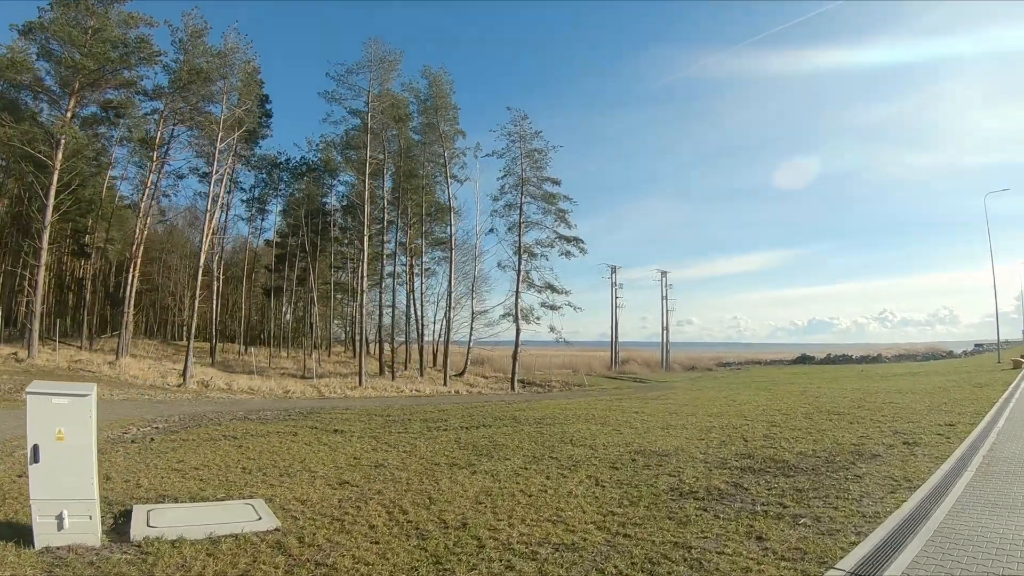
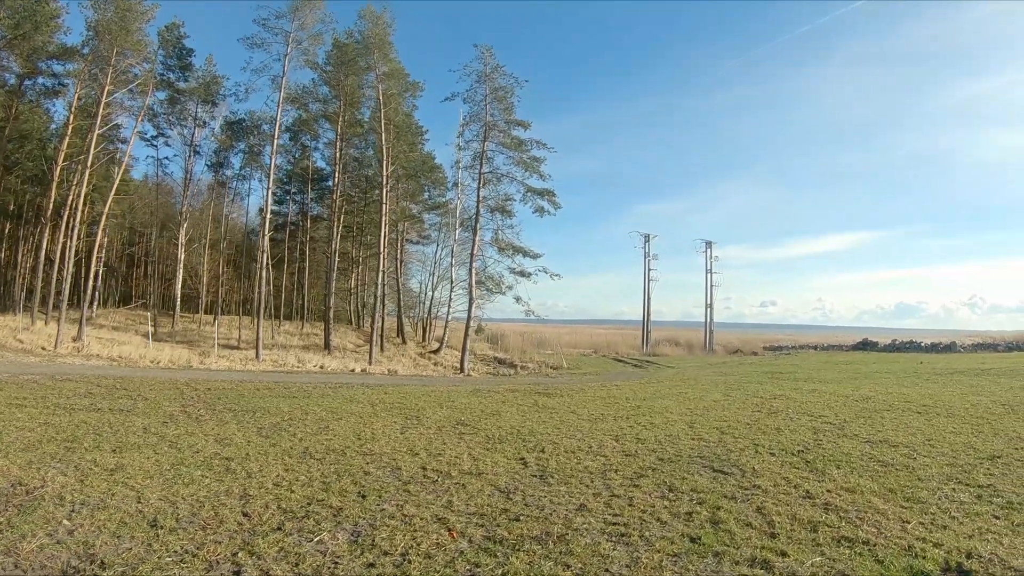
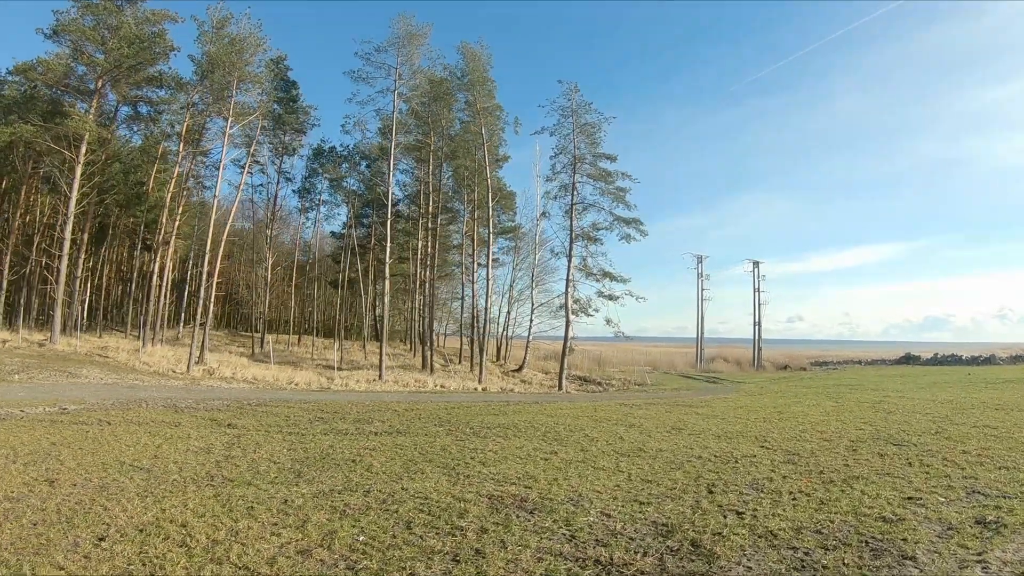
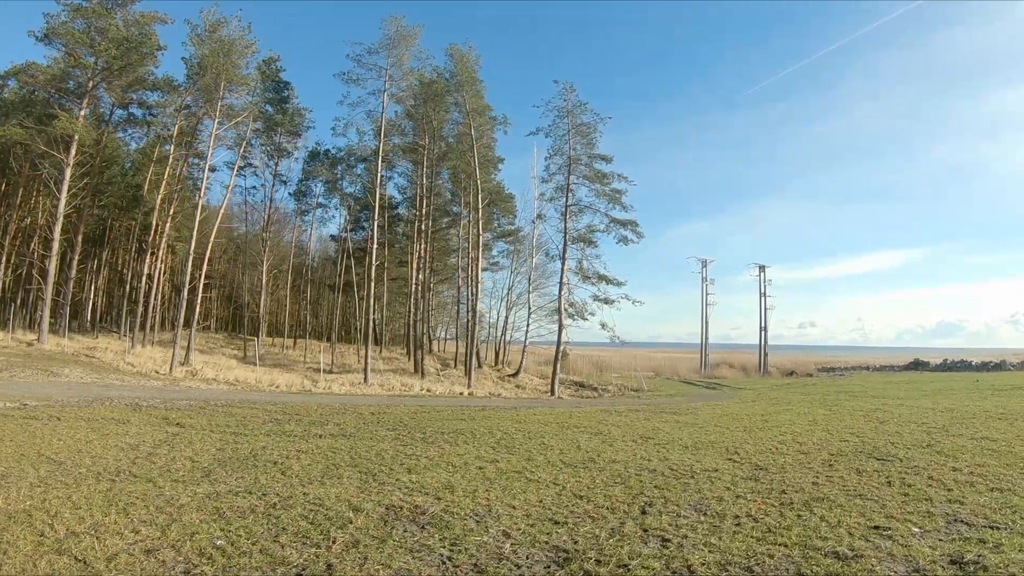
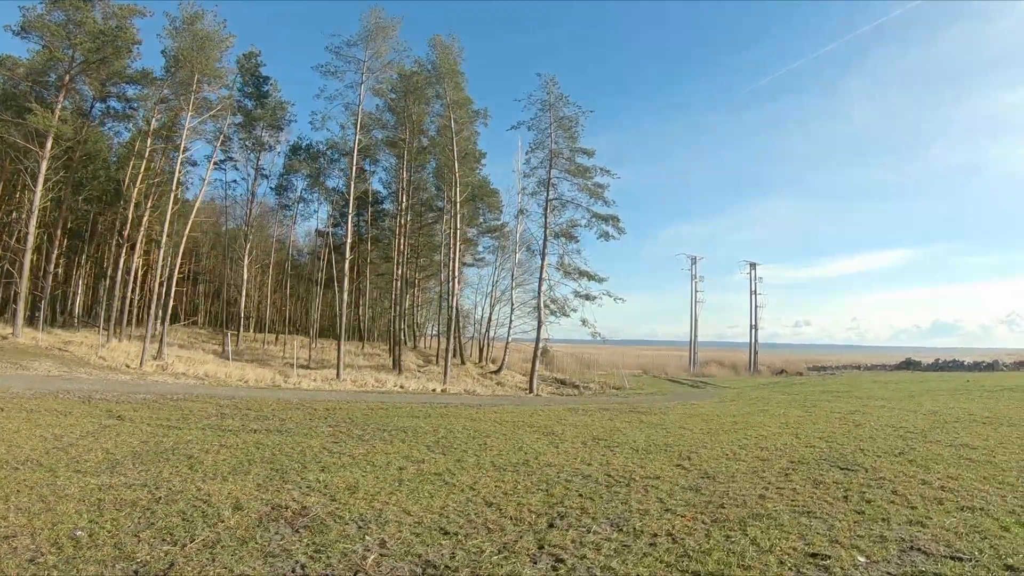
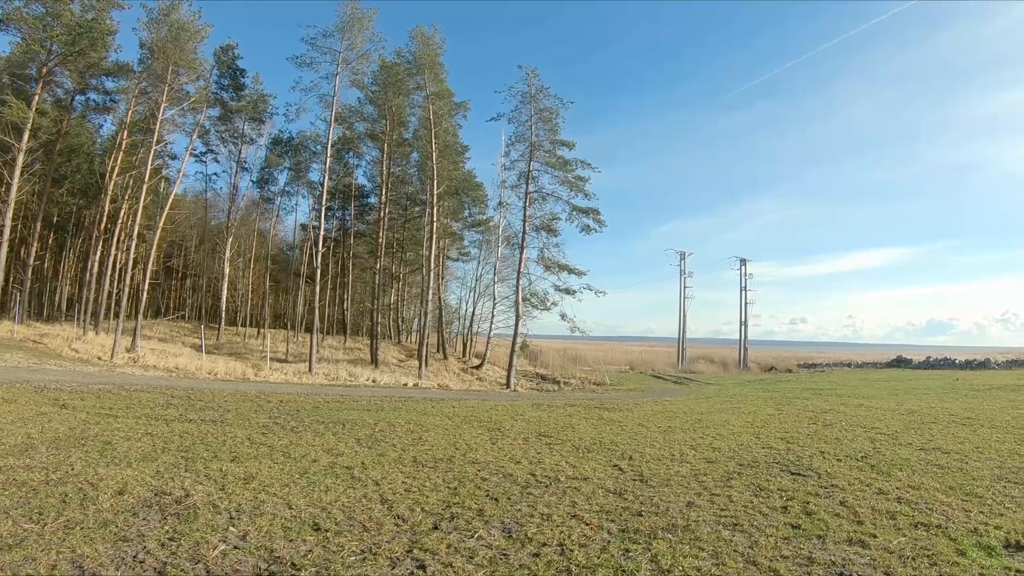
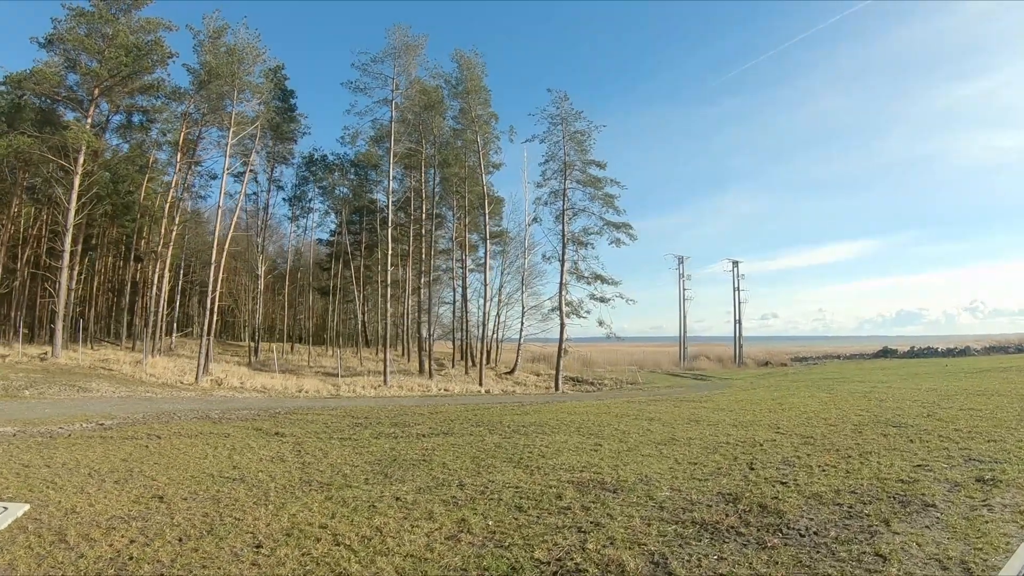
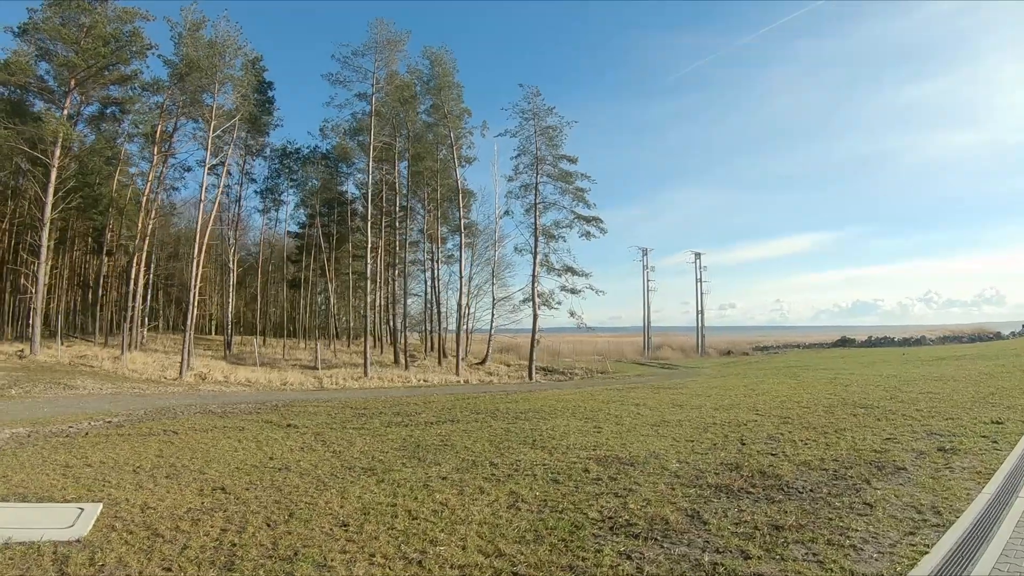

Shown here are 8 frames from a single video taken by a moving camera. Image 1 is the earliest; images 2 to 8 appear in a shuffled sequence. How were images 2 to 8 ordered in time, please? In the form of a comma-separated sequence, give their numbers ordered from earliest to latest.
8, 7, 3, 4, 5, 6, 2
